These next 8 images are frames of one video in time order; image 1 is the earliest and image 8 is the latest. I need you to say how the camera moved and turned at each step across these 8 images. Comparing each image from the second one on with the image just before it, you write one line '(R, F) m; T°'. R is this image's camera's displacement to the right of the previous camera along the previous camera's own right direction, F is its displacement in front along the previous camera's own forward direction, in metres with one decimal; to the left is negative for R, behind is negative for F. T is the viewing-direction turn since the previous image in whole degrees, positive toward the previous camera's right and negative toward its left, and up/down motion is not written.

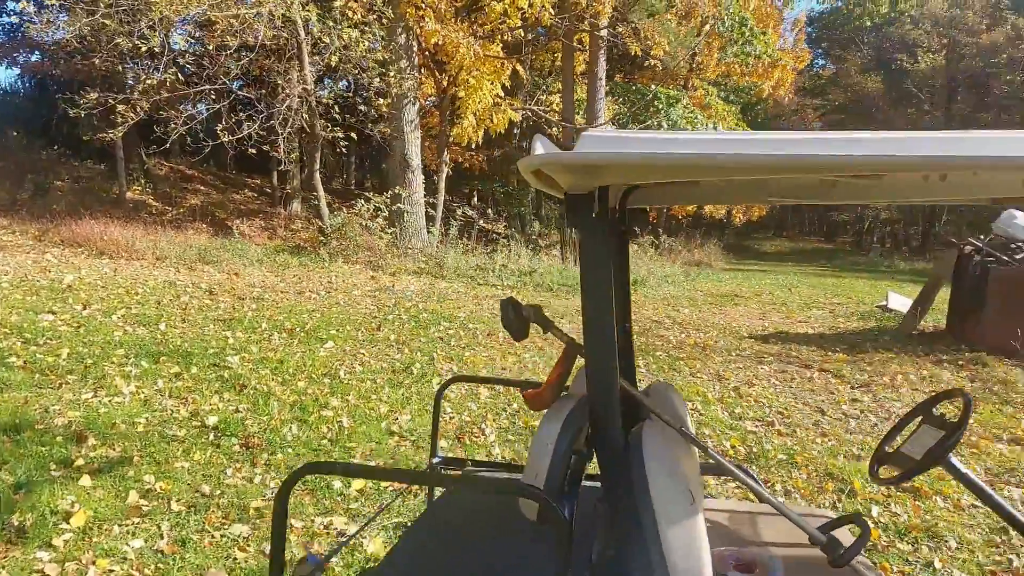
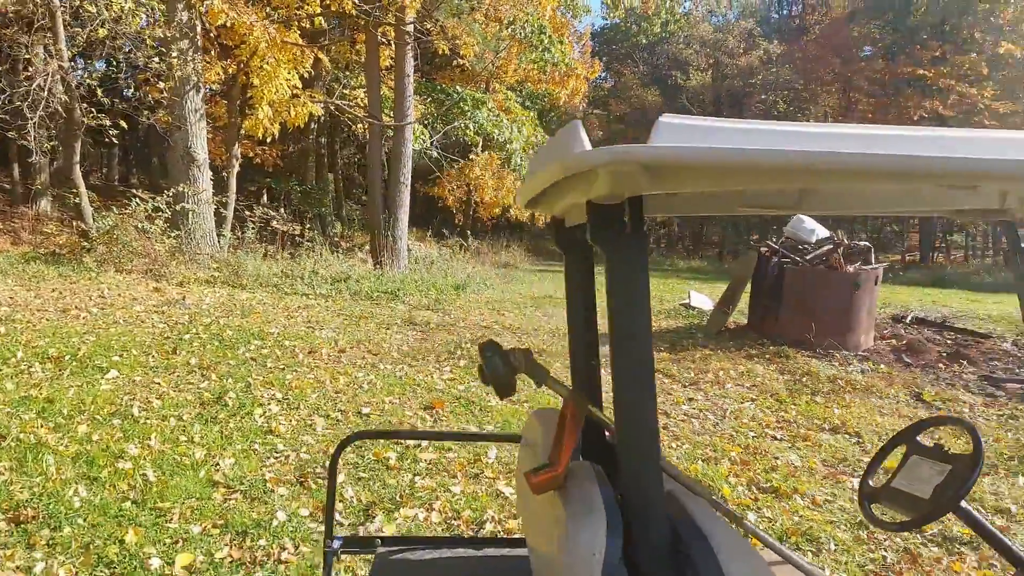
(-0.4, +0.7) m; +17°
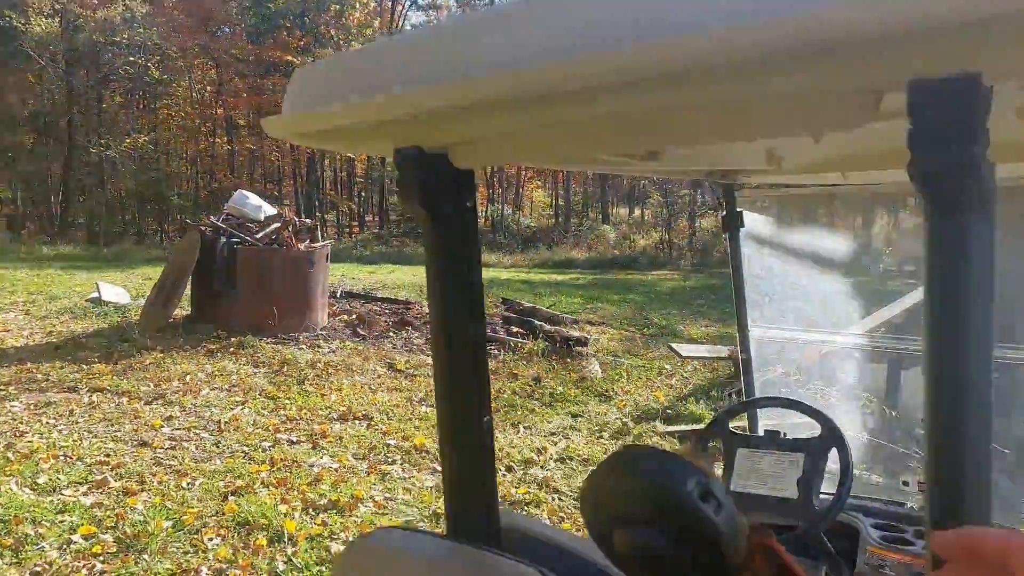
(-0.6, +1.4) m; +48°
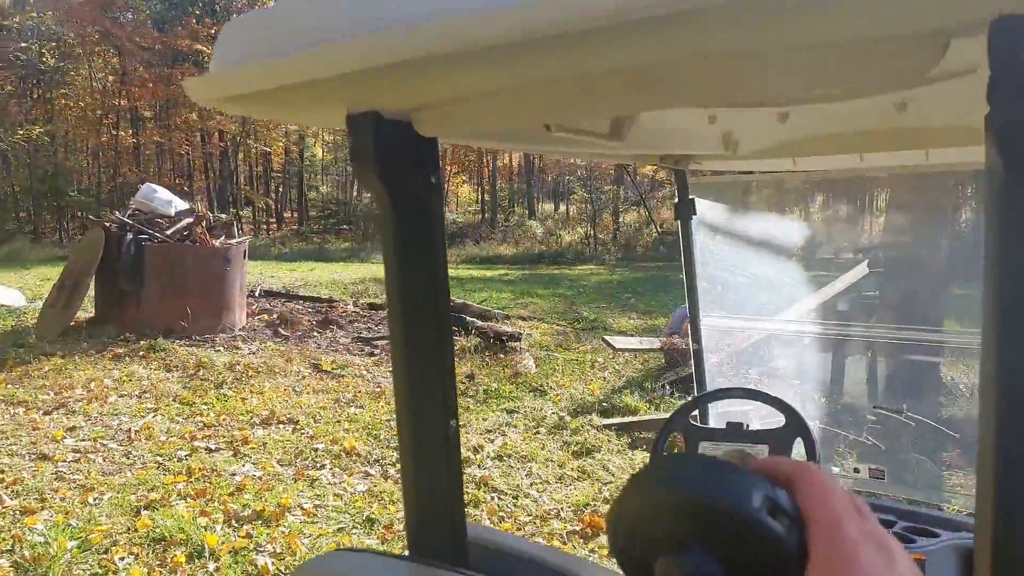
(-0.1, +0.1) m; +6°
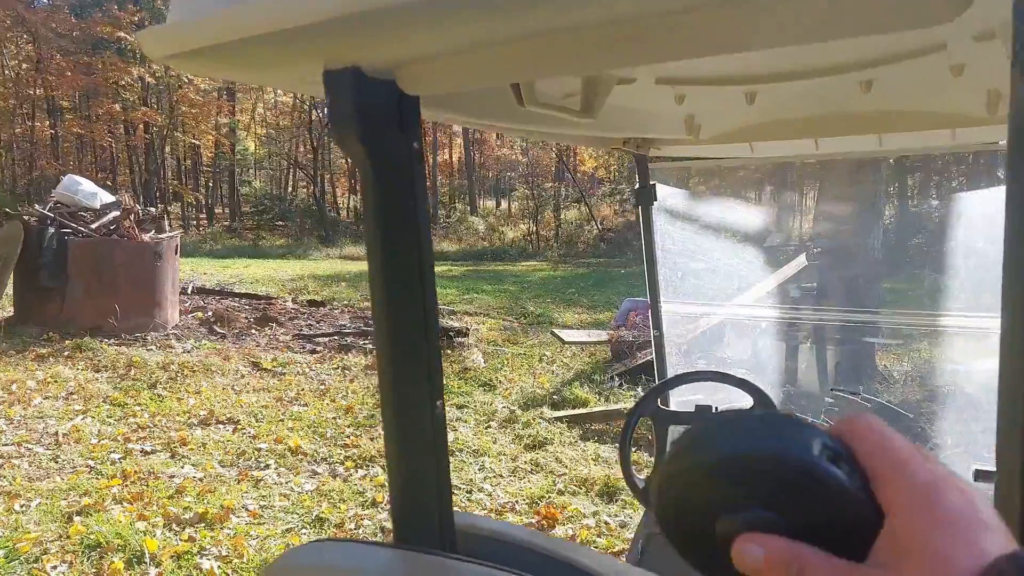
(-0.1, +0.1) m; +5°
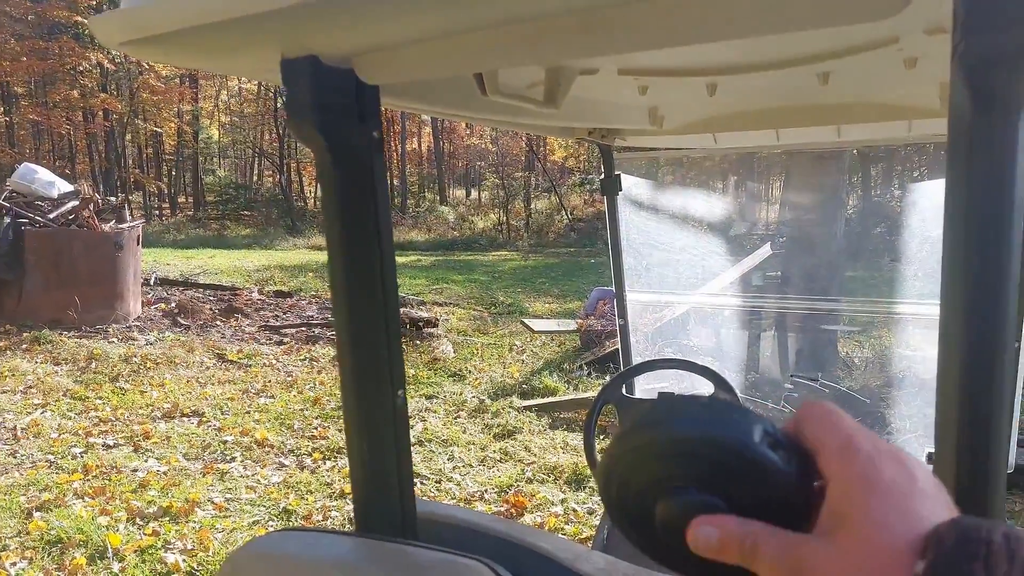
(0.0, 0.0) m; +2°
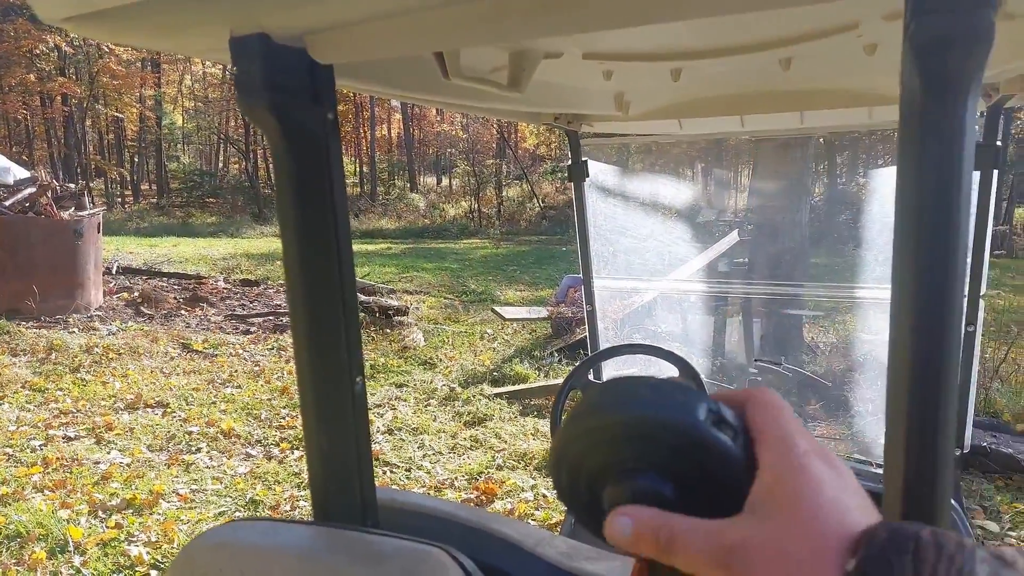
(0.0, 0.0) m; +2°
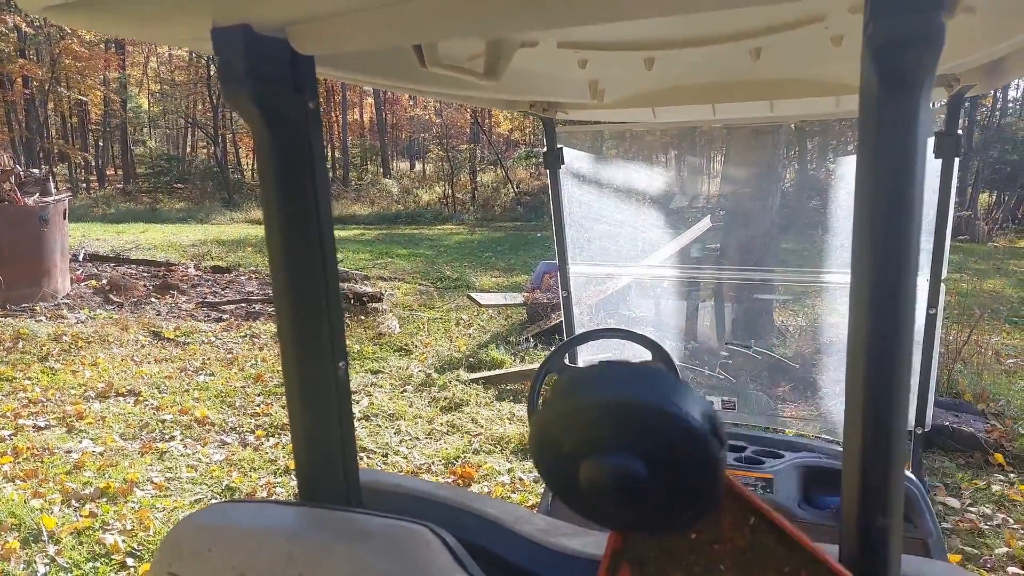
(0.0, 0.0) m; +2°
